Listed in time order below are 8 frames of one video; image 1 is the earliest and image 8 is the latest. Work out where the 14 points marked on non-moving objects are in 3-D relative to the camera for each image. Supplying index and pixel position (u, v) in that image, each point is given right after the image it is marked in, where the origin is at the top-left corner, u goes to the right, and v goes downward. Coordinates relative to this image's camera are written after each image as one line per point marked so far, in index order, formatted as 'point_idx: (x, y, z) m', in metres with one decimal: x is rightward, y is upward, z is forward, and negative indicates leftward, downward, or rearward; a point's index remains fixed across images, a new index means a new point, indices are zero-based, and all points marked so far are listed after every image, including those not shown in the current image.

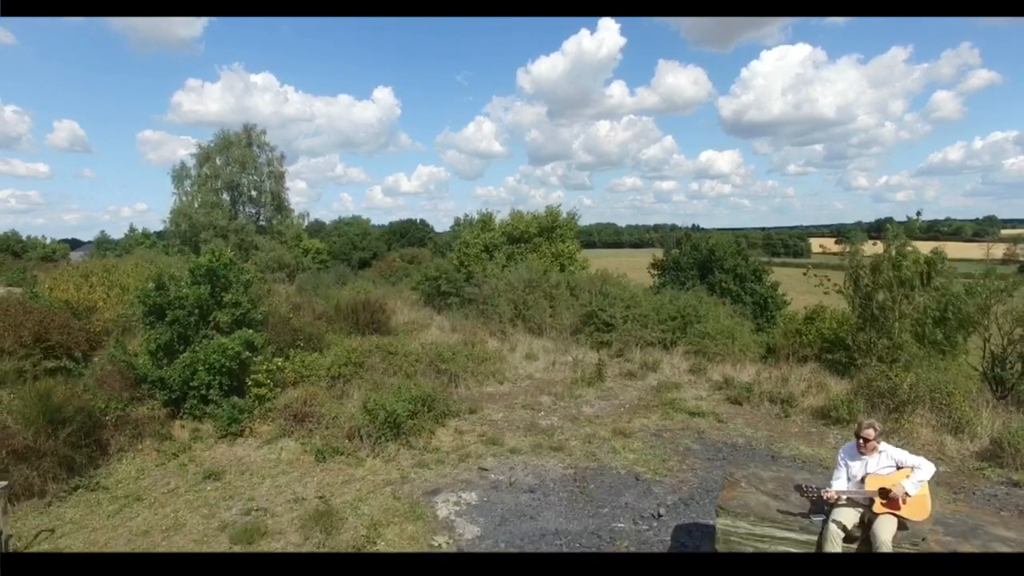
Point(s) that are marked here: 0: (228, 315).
0: (-6.2, -0.6, +13.8) m
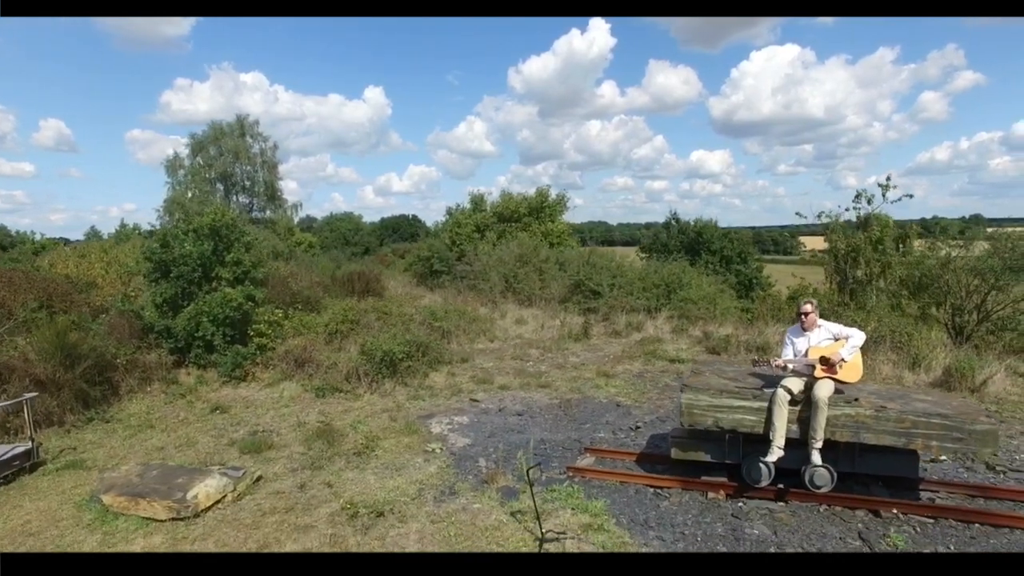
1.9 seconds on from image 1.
0: (-6.5, +0.3, +14.5) m
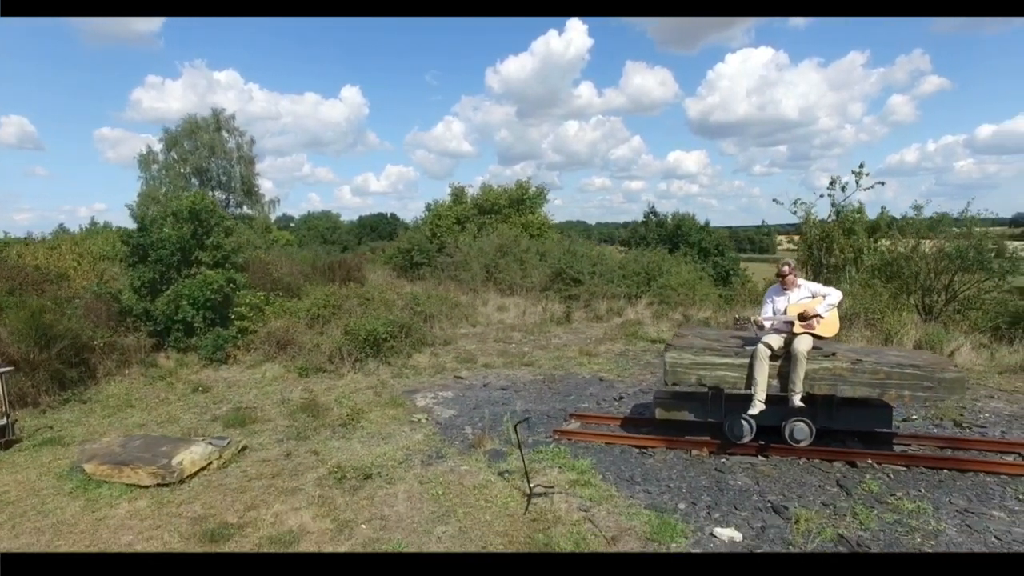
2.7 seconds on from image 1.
0: (-6.9, +0.7, +14.3) m
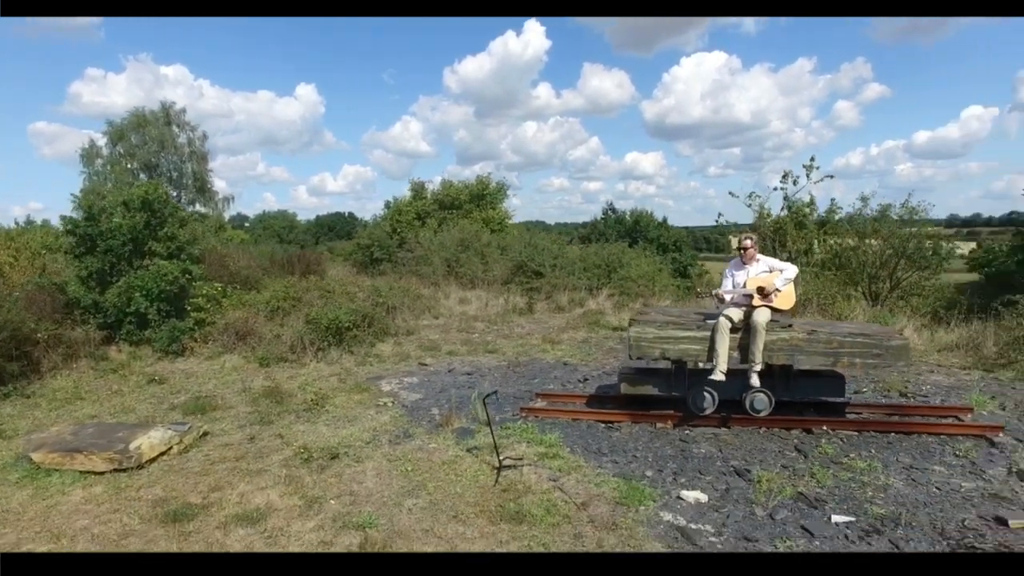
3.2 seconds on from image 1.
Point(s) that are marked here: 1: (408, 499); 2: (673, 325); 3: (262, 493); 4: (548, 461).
0: (-7.7, +0.9, +13.9) m
1: (-0.9, -1.9, +5.7) m
2: (+1.7, -0.4, +6.8) m
3: (-2.4, -2.0, +6.1) m
4: (+0.3, -1.7, +6.2) m
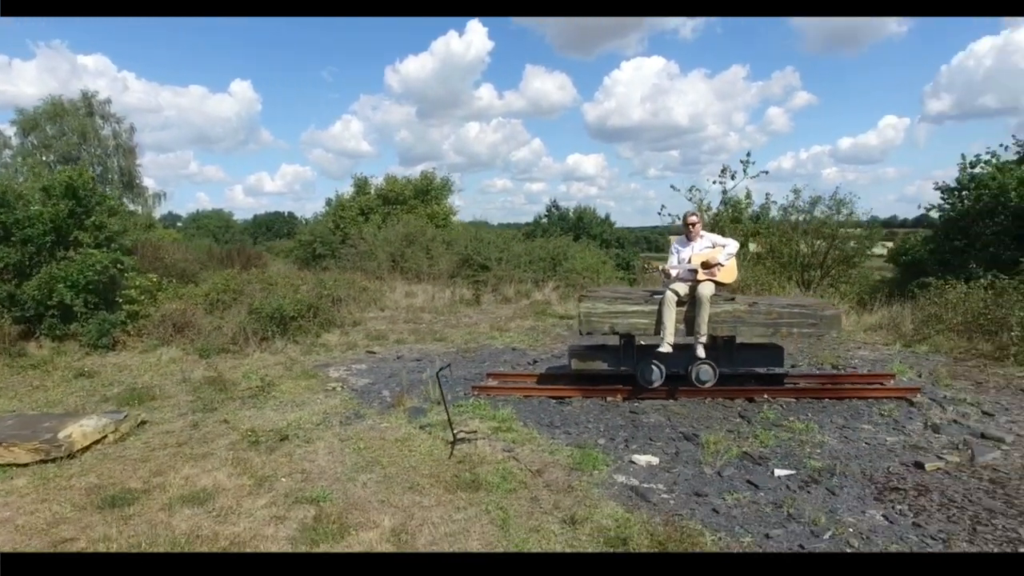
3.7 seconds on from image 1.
0: (-8.8, +1.1, +13.3) m
1: (-1.3, -1.6, +5.6) m
2: (+1.2, -0.1, +7.0) m
3: (-2.8, -1.7, +5.9) m
4: (-0.1, -1.4, +6.2) m
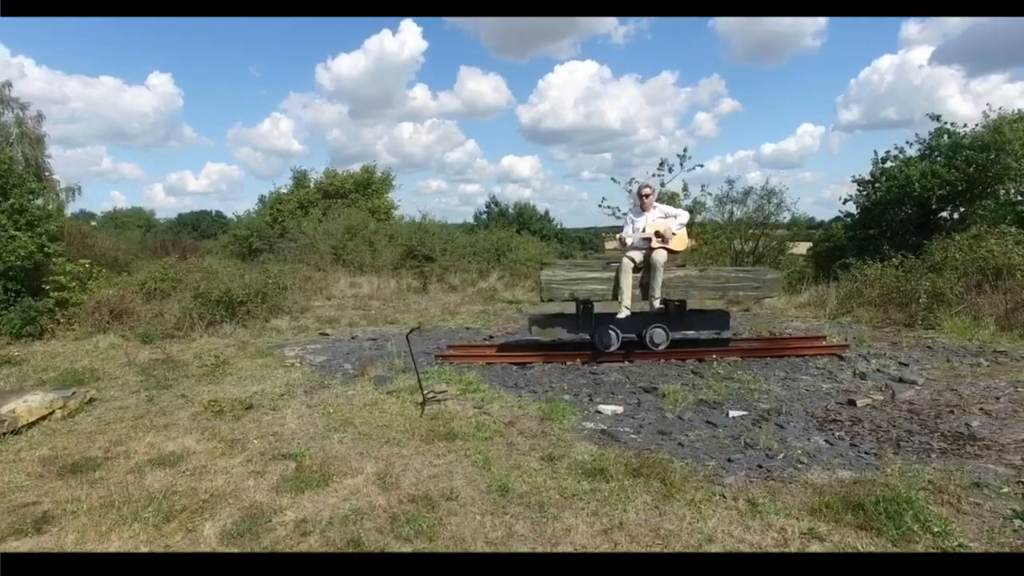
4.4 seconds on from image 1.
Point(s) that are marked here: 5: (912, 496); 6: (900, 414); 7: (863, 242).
0: (-9.8, +1.3, +12.6) m
1: (-1.6, -1.3, +5.7) m
2: (+0.8, +0.2, +7.3) m
3: (-3.1, -1.4, +5.8) m
4: (-0.4, -1.1, +6.4) m
5: (+2.3, -1.2, +3.6) m
6: (+3.2, -1.0, +5.2) m
7: (+9.1, +1.2, +16.4) m
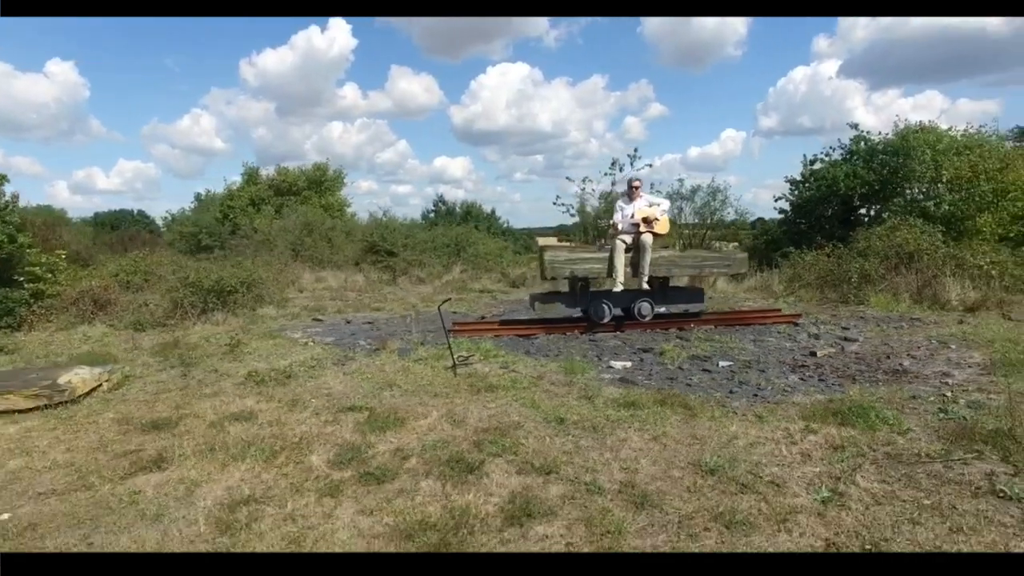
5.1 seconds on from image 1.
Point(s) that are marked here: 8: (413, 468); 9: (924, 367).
0: (-10.2, +1.5, +12.4) m
1: (-1.3, -1.1, +6.5) m
2: (+0.9, +0.5, +8.3) m
3: (-2.8, -1.2, +6.4) m
4: (-0.2, -0.8, +7.3) m
5: (+2.7, -0.9, +4.8) m
6: (+3.5, -0.7, +6.5) m
7: (+8.1, +1.5, +18.2) m
8: (-0.7, -1.3, +4.4) m
9: (+4.0, -0.8, +6.1) m
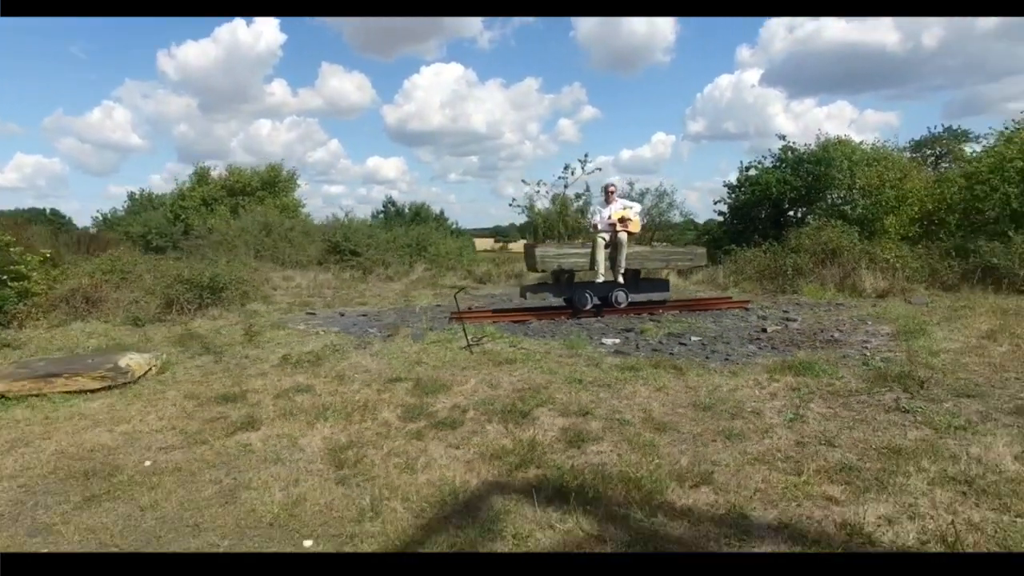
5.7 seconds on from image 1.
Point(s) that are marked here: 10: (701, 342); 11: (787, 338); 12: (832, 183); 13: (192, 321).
0: (-10.7, +1.5, +12.6) m
1: (-1.1, -0.9, +7.6) m
2: (+0.8, +0.6, +9.7) m
3: (-2.6, -1.1, +7.4) m
4: (-0.2, -0.7, +8.5) m
5: (+3.0, -0.7, +6.3) m
6: (+3.6, -0.6, +8.1) m
7: (+7.0, +1.7, +20.2) m
8: (-0.3, -1.1, +5.6) m
9: (+4.1, -0.6, +7.8) m
10: (+2.3, -0.7, +7.7) m
11: (+3.4, -0.6, +7.8) m
12: (+9.1, +3.0, +18.1) m
13: (-5.9, -0.6, +11.8) m
